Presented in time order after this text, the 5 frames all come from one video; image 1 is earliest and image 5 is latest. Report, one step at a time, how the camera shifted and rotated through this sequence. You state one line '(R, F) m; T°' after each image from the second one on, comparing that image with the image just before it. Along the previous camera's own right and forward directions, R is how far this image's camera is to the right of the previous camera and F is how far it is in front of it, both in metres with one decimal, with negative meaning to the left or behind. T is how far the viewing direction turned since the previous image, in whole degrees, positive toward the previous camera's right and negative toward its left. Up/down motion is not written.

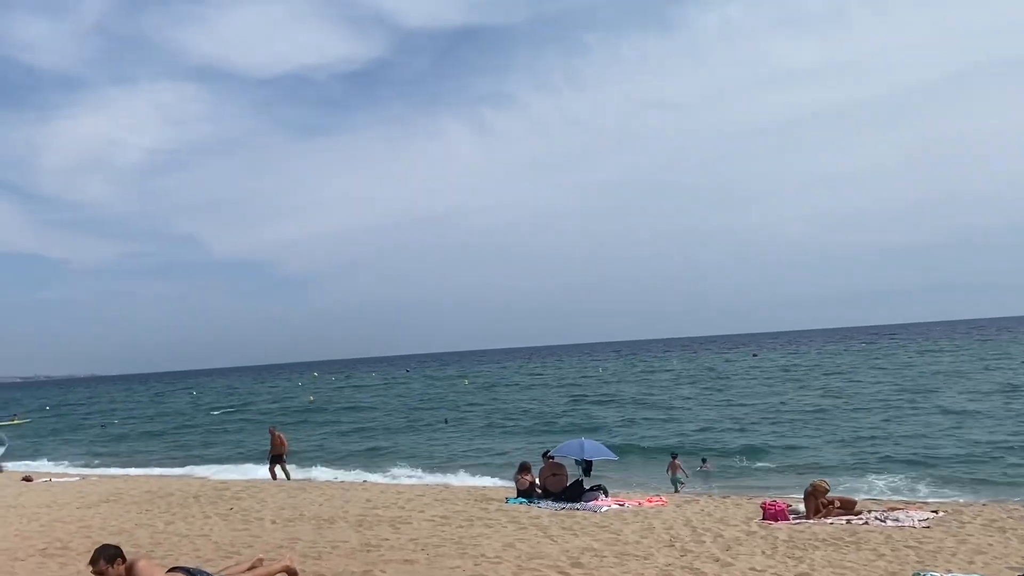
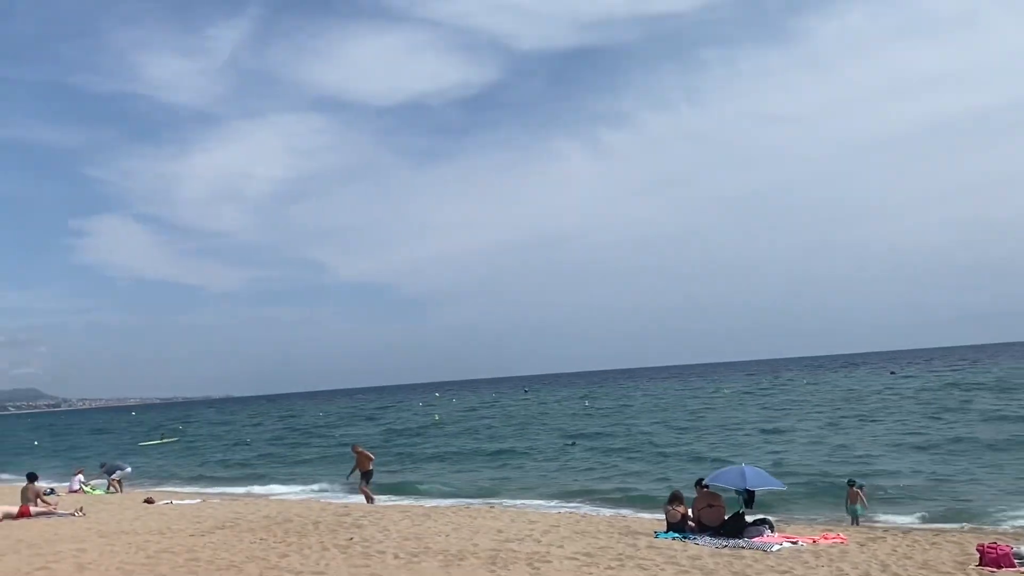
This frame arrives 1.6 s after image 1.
(-0.3, +1.4) m; -7°
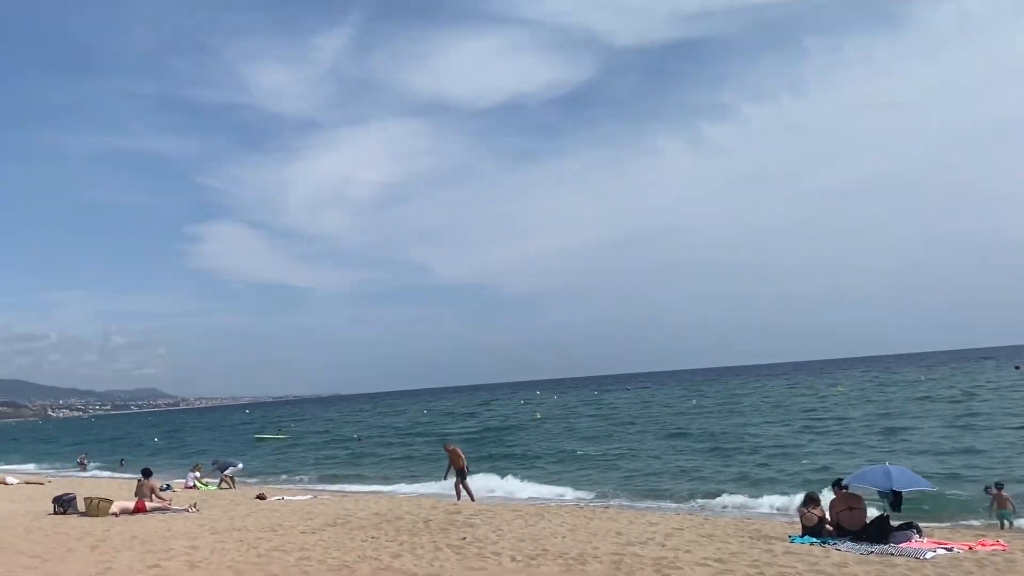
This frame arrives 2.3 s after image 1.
(-0.2, +0.6) m; -6°
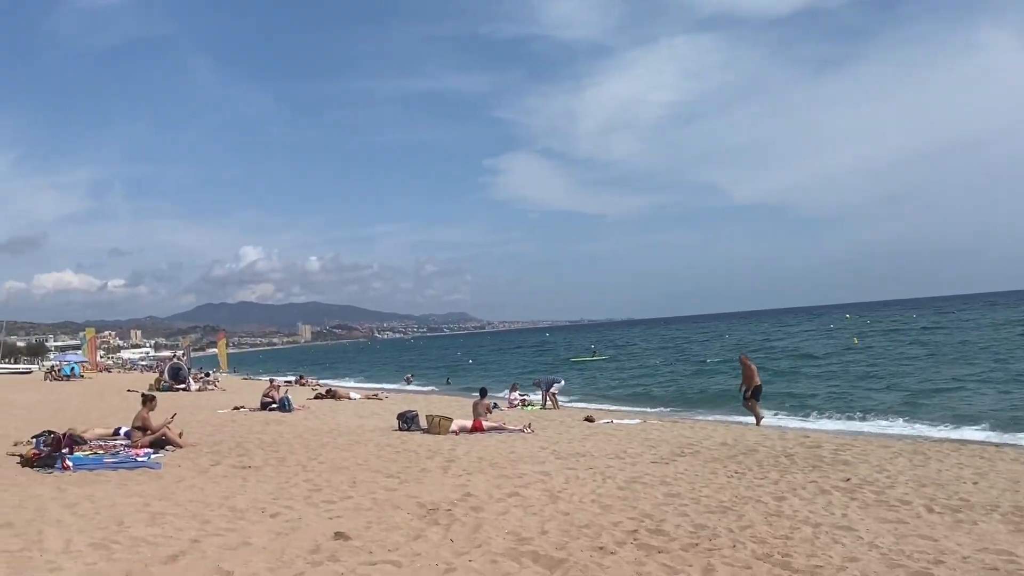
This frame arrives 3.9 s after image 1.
(-0.8, +1.2) m; -18°
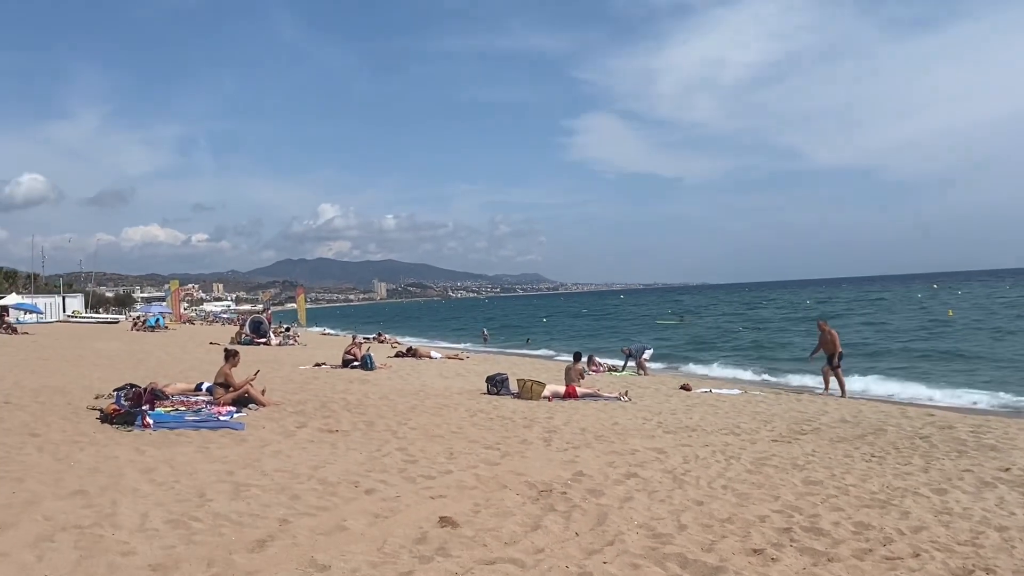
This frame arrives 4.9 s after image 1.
(-0.4, +0.9) m; -4°
